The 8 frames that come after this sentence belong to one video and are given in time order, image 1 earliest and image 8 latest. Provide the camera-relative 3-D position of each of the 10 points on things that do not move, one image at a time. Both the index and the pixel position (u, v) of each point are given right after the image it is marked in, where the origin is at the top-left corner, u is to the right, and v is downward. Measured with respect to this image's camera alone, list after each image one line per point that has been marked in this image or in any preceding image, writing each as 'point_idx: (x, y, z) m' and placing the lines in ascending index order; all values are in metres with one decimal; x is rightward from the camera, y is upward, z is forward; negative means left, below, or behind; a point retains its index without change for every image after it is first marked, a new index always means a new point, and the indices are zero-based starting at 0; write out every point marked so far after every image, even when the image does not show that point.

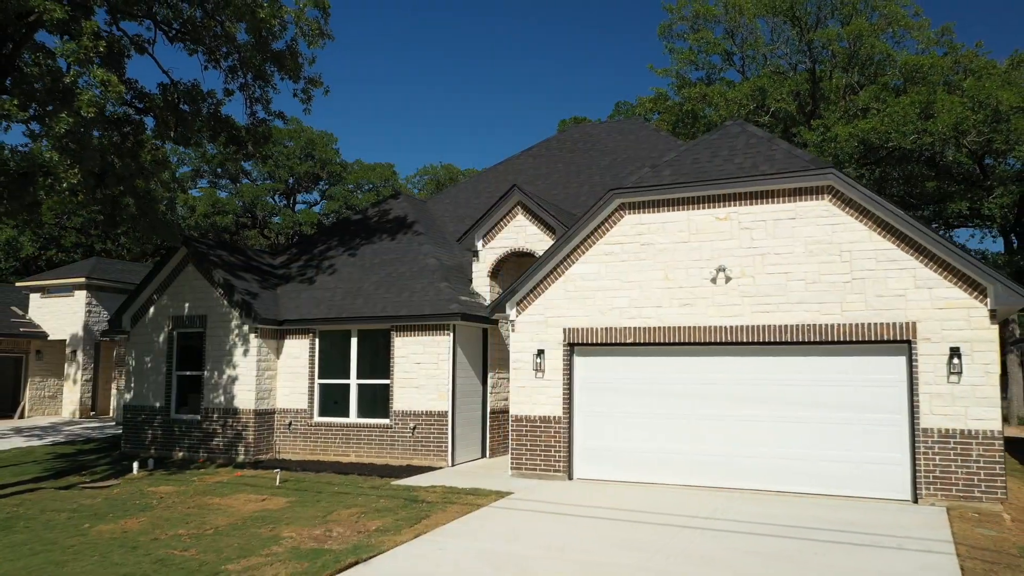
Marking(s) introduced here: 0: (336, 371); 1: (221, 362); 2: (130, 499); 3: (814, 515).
0: (-2.9, -1.4, +13.5) m
1: (-4.8, -1.2, +13.7) m
2: (-4.9, -2.7, +10.7) m
3: (+3.3, -2.5, +8.9) m
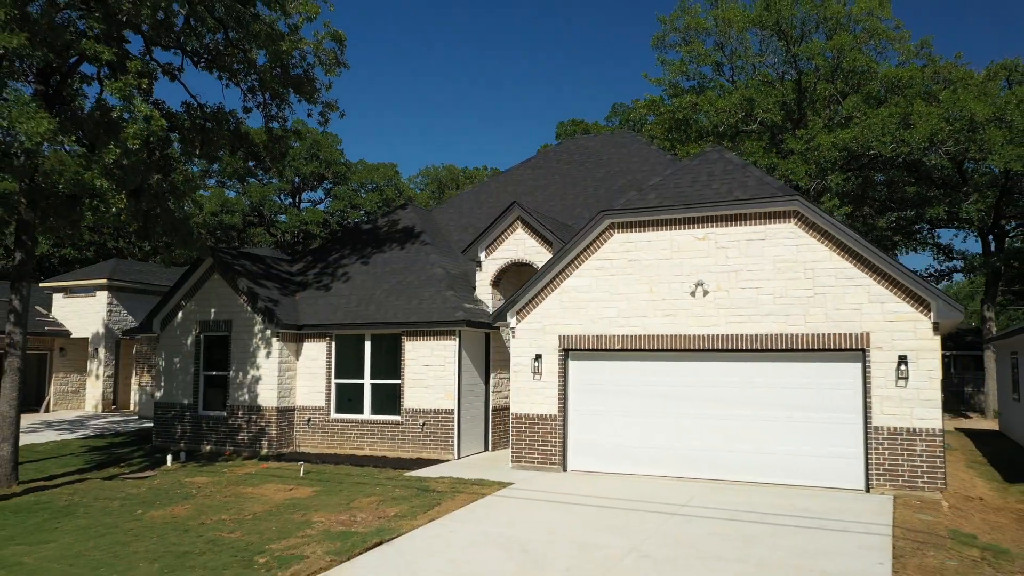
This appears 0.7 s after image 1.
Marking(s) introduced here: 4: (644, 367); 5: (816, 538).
0: (-2.9, -1.5, +14.8) m
1: (-4.8, -1.4, +15.0) m
2: (-4.9, -2.9, +11.9) m
3: (+3.3, -2.7, +10.2) m
4: (+1.9, -1.2, +12.1) m
5: (+3.2, -2.7, +8.8) m
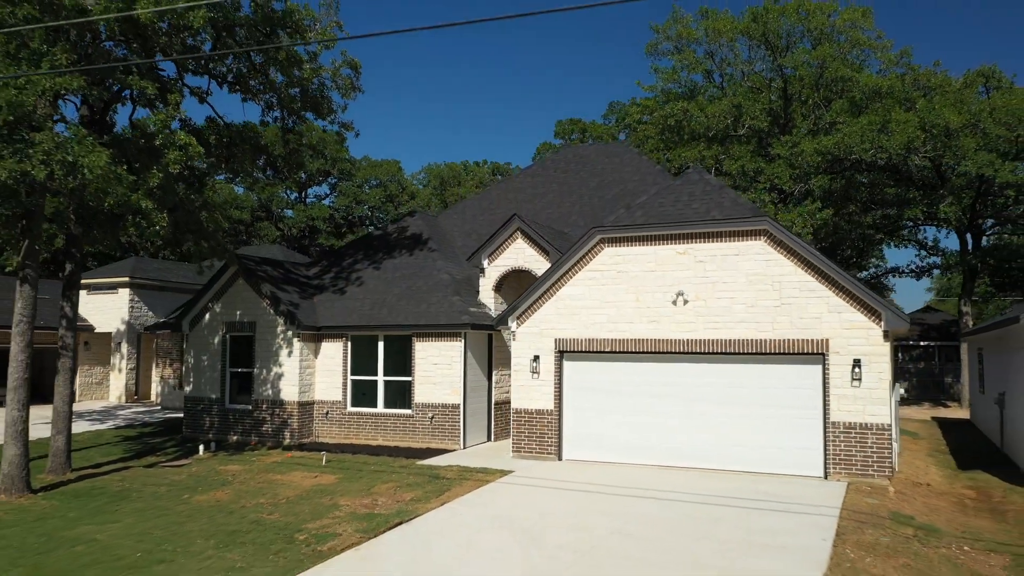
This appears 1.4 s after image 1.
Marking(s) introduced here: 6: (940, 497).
0: (-2.9, -1.6, +16.2) m
1: (-4.8, -1.4, +16.4) m
2: (-4.9, -3.0, +13.4) m
3: (+3.3, -2.8, +11.6) m
4: (+1.9, -1.3, +13.5) m
5: (+3.3, -2.9, +10.2) m
6: (+6.3, -3.1, +12.1) m
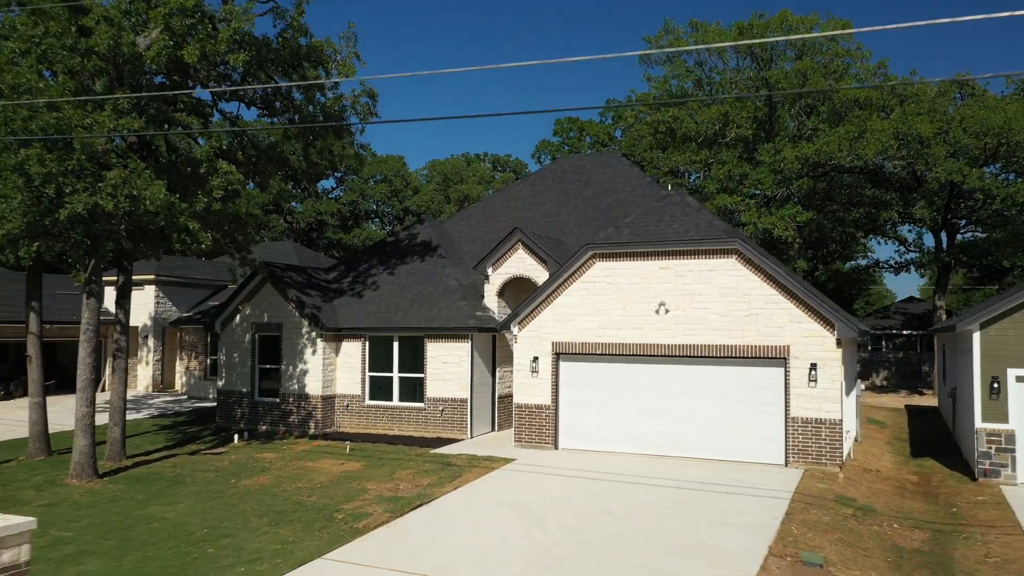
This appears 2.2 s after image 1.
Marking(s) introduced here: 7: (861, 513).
0: (-2.8, -1.7, +18.0) m
1: (-4.8, -1.6, +18.2) m
2: (-4.9, -3.2, +15.2) m
3: (+3.3, -3.1, +13.5) m
4: (+2.0, -1.5, +15.4) m
5: (+3.3, -3.1, +12.1) m
6: (+6.3, -3.3, +14.0) m
7: (+5.0, -3.2, +11.8) m
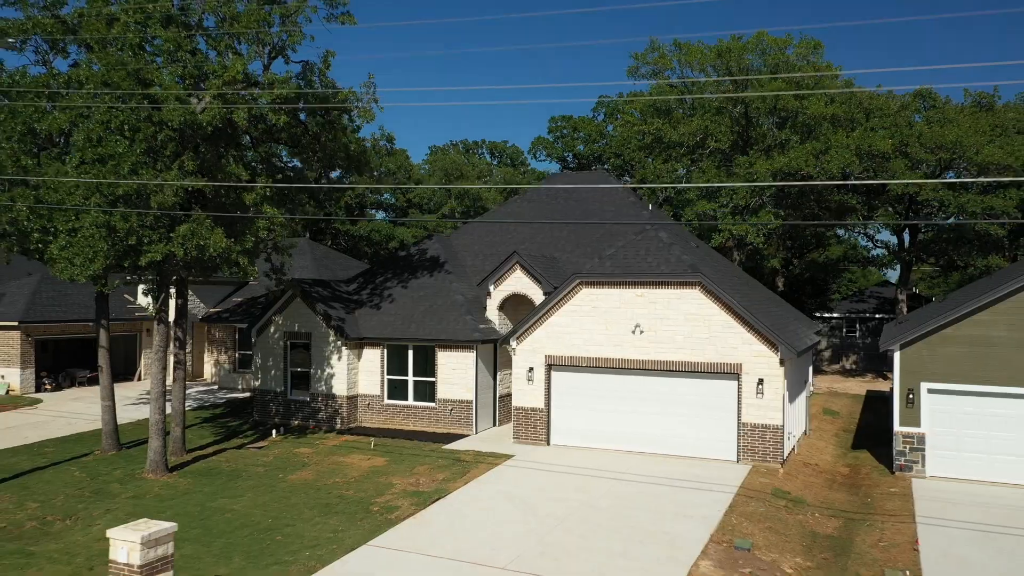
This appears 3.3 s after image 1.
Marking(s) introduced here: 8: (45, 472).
0: (-2.9, -2.1, +20.8) m
1: (-4.8, -1.9, +21.0) m
2: (-4.9, -3.7, +18.1) m
3: (+3.3, -3.6, +16.4) m
4: (+1.9, -2.0, +18.2) m
5: (+3.3, -3.8, +15.0) m
6: (+6.3, -3.8, +16.9) m
7: (+5.0, -3.9, +14.8) m
8: (-9.7, -3.8, +17.1) m
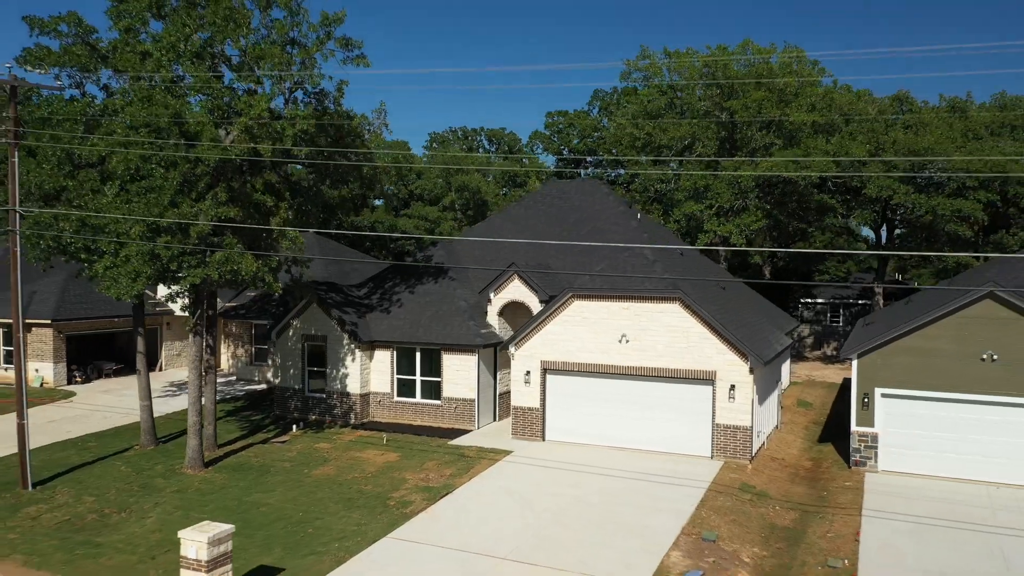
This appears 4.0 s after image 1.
0: (-2.9, -2.3, +22.8) m
1: (-4.9, -2.1, +23.0) m
2: (-4.9, -4.0, +20.2) m
3: (+3.3, -4.0, +18.5) m
4: (+1.9, -2.3, +20.2) m
5: (+3.3, -4.2, +17.1) m
6: (+6.3, -4.2, +19.0) m
7: (+5.0, -4.3, +16.9) m
8: (-9.7, -4.1, +19.1) m
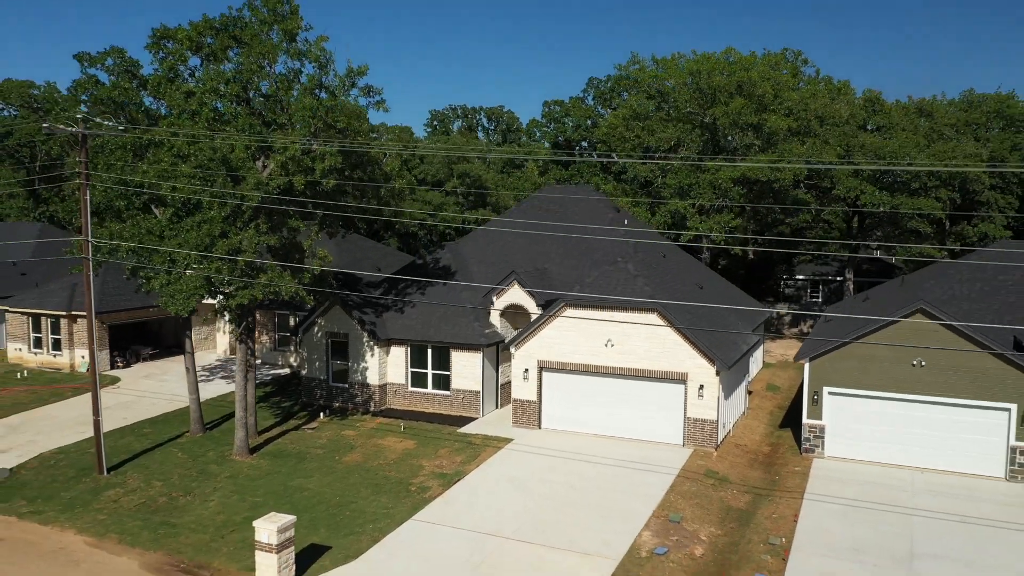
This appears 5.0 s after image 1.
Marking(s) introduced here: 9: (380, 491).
0: (-2.9, -2.4, +25.9) m
1: (-4.9, -2.2, +26.0) m
2: (-4.9, -4.3, +23.3) m
3: (+3.3, -4.4, +21.7) m
4: (+1.9, -2.5, +23.3) m
5: (+3.3, -4.6, +20.3) m
6: (+6.3, -4.5, +22.3) m
7: (+5.0, -4.8, +20.1) m
8: (-9.7, -4.5, +22.3) m
9: (-3.1, -4.8, +19.5) m
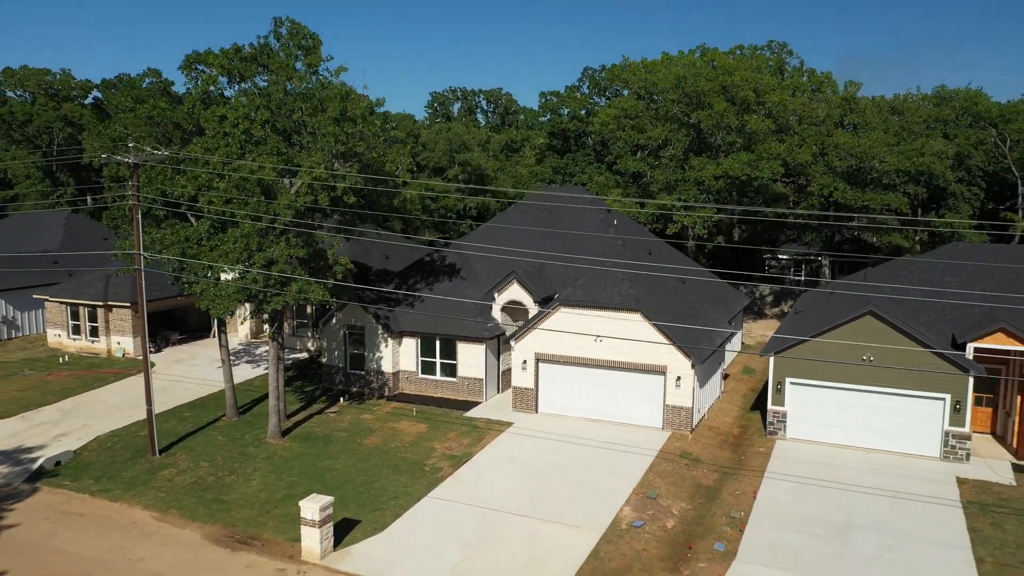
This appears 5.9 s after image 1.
0: (-2.9, -2.3, +28.9) m
1: (-4.9, -2.1, +29.0) m
2: (-4.9, -4.3, +26.4) m
3: (+3.3, -4.4, +24.8) m
4: (+1.9, -2.6, +26.3) m
5: (+3.3, -4.8, +23.4) m
6: (+6.3, -4.6, +25.3) m
7: (+5.0, -4.9, +23.2) m
8: (-9.7, -4.6, +25.3) m
9: (-3.1, -5.0, +22.6) m
